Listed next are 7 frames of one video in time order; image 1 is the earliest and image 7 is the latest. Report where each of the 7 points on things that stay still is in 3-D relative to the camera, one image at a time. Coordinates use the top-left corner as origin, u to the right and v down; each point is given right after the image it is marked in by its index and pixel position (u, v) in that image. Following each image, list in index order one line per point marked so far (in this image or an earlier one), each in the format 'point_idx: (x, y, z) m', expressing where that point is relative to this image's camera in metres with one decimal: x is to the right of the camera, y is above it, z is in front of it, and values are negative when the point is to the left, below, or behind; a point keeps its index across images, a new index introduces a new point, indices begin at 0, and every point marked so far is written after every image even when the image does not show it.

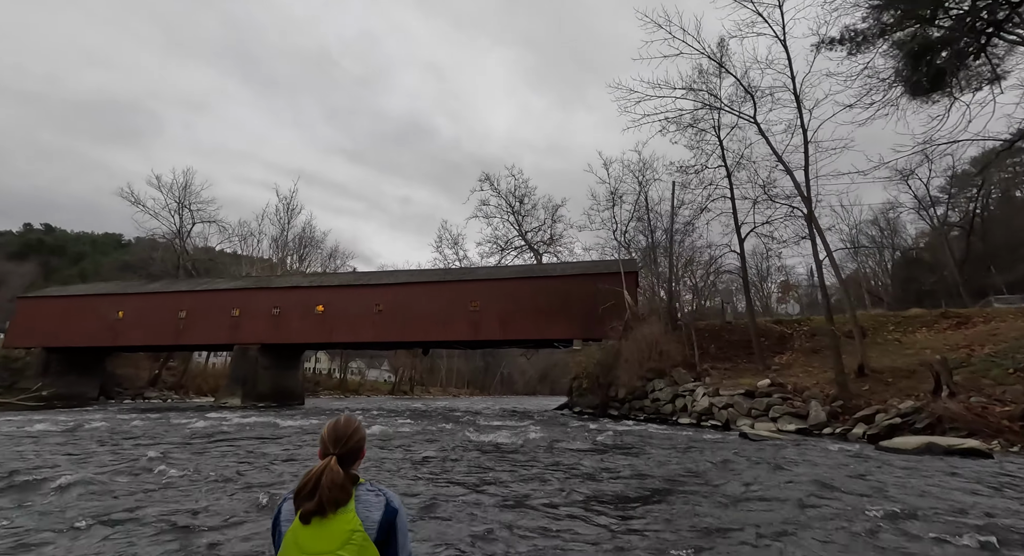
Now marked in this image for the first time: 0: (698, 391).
0: (+4.6, -2.8, +14.0) m
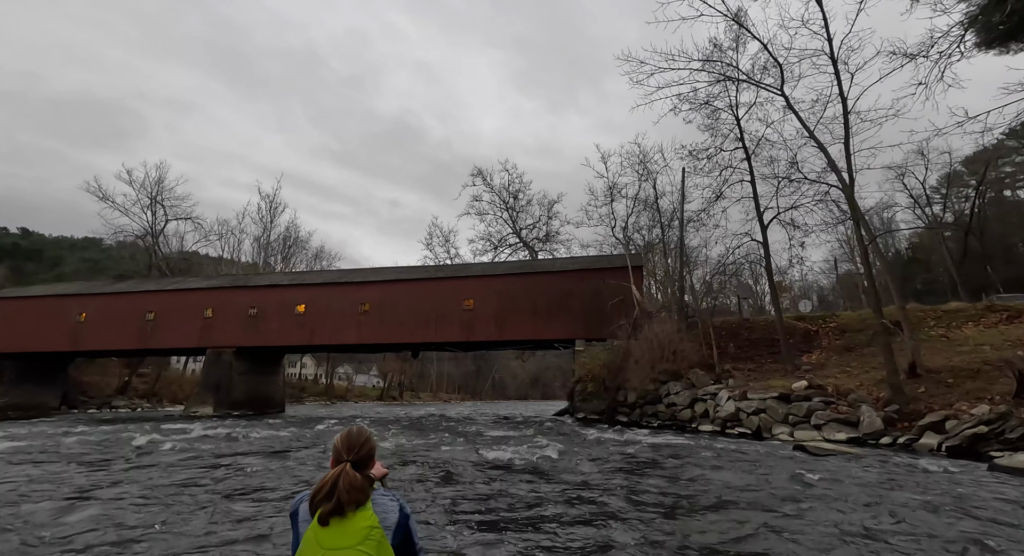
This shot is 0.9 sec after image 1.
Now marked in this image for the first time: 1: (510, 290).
0: (+4.7, -2.6, +12.5) m
1: (0.0, -0.4, +19.9) m
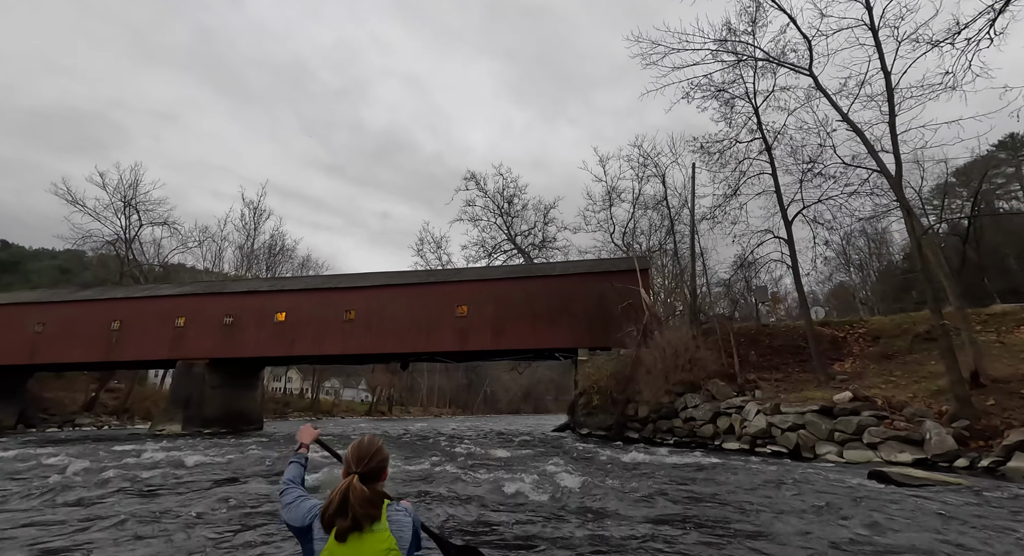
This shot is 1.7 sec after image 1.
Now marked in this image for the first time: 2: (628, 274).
0: (+4.7, -2.6, +11.1) m
1: (-0.1, -0.5, +18.5) m
2: (+3.6, +0.2, +17.5) m
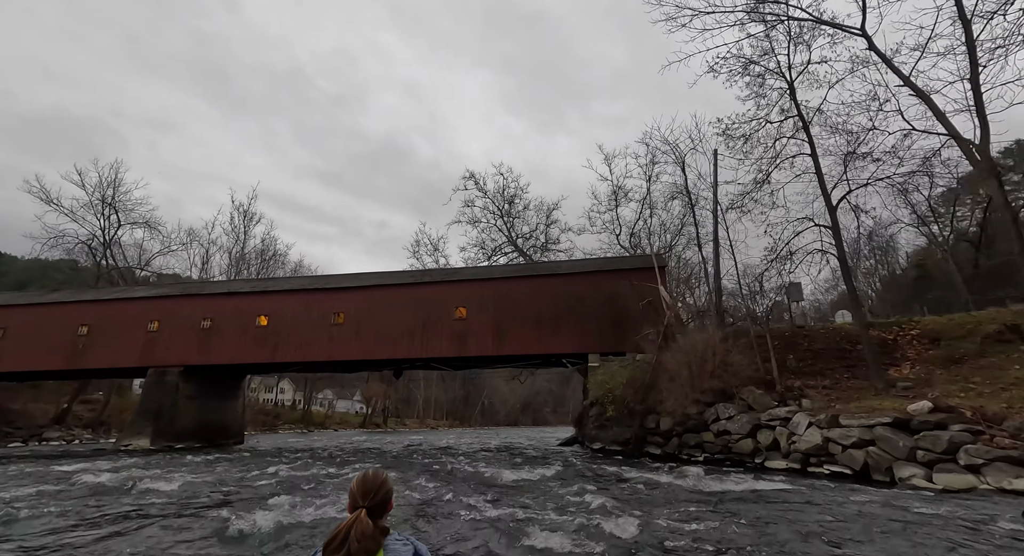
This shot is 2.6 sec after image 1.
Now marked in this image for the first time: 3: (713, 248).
0: (+4.8, -2.4, +9.4) m
1: (0.0, -0.5, +16.9) m
2: (+3.7, +0.2, +15.9) m
3: (+5.1, +0.8, +14.3) m
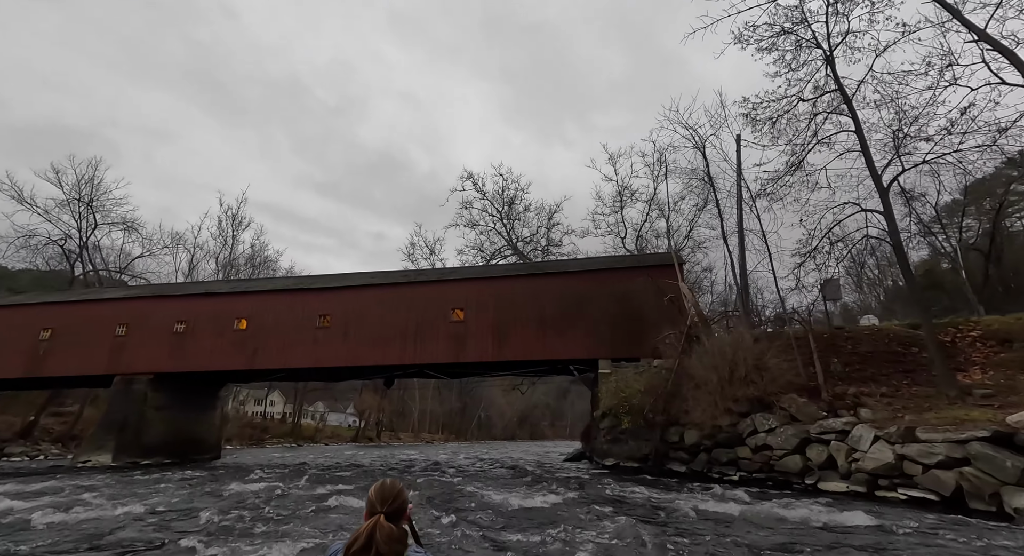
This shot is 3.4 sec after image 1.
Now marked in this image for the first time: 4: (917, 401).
0: (+4.9, -2.2, +7.9) m
1: (0.0, -0.5, +15.4) m
2: (+3.8, +0.3, +14.5) m
3: (+5.2, +0.8, +12.9) m
4: (+6.0, -1.8, +8.4) m
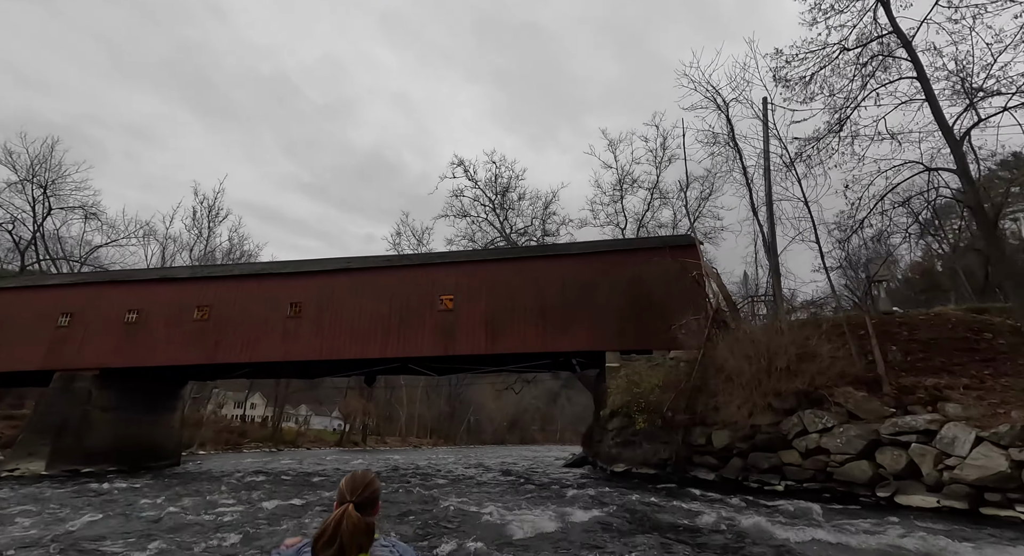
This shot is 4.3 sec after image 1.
0: (+4.9, -1.8, +6.3) m
1: (-0.1, -0.1, +13.7) m
2: (+3.7, +0.7, +12.8) m
3: (+5.1, +1.3, +11.3) m
4: (+6.0, -1.4, +6.7) m
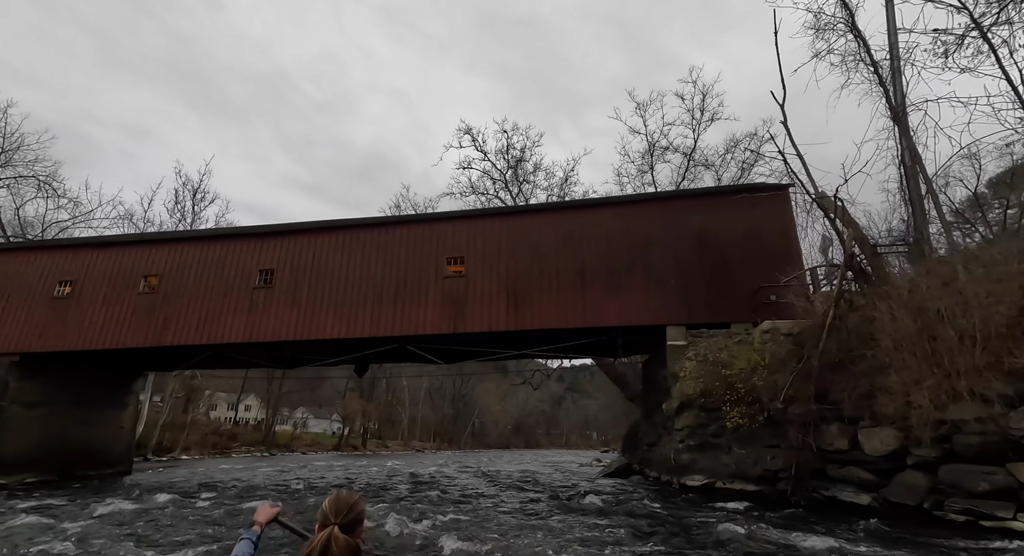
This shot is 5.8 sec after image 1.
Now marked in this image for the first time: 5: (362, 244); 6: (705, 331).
0: (+5.4, -0.9, +3.1) m
1: (+0.5, +0.8, +10.6) m
2: (+4.2, +1.5, +9.7) m
3: (+5.7, +2.1, +8.1) m
4: (+6.6, -0.5, +3.6) m
5: (-3.0, +0.7, +11.4) m
6: (+3.3, -0.9, +9.3) m
